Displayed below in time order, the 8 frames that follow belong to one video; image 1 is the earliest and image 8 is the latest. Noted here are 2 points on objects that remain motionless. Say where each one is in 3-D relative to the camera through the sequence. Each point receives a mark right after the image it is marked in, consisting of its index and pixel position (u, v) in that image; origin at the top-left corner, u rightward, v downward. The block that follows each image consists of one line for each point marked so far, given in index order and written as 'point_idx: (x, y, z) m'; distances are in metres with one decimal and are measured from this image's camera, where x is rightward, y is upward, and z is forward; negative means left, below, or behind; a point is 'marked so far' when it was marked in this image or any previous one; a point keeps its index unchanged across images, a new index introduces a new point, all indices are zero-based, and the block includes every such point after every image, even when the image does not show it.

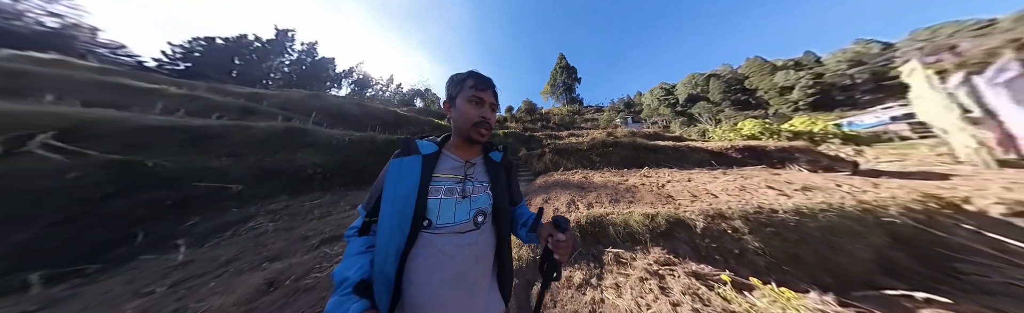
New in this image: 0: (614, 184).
0: (+3.2, -0.9, +4.5) m
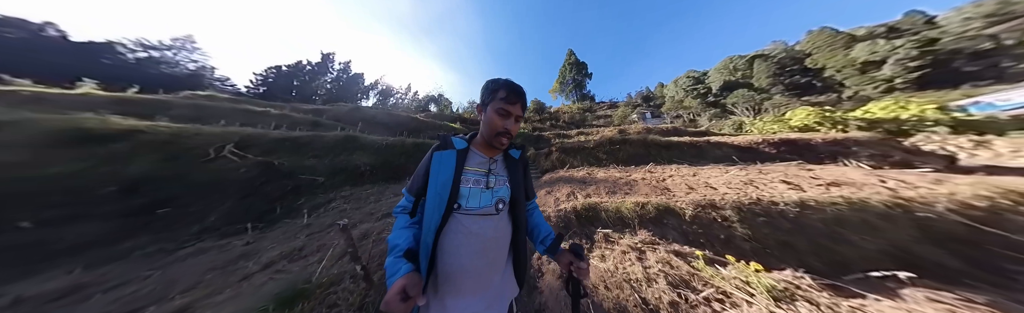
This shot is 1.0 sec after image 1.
0: (+3.5, -0.8, +4.7) m
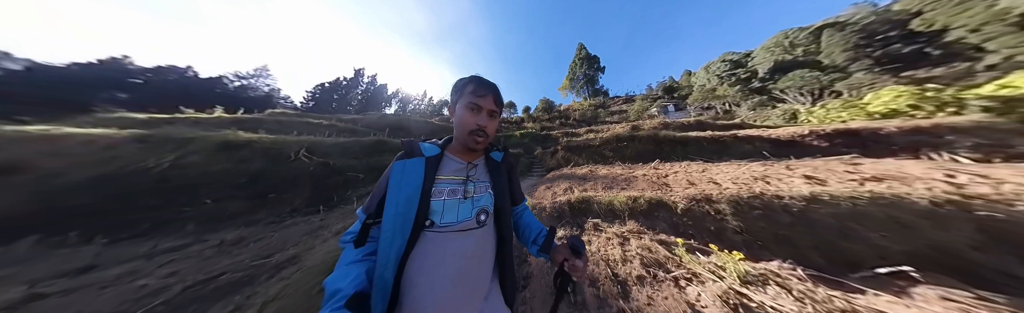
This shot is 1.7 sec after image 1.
0: (+3.6, -0.7, +4.8) m
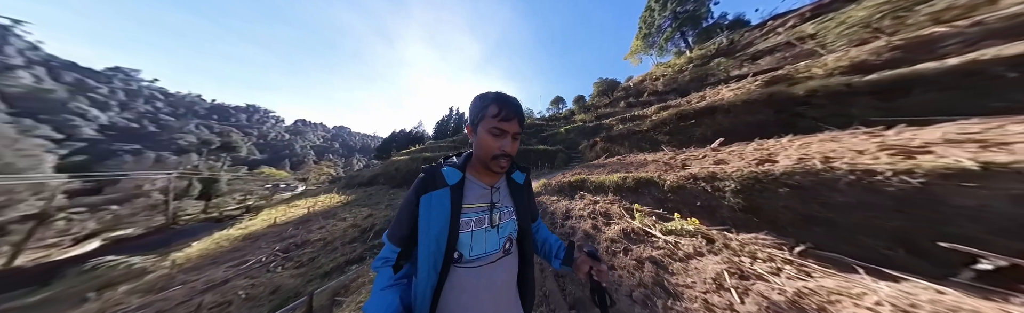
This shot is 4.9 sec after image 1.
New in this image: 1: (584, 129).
0: (+4.7, -0.2, +4.8) m
1: (+6.7, +2.6, +12.2) m
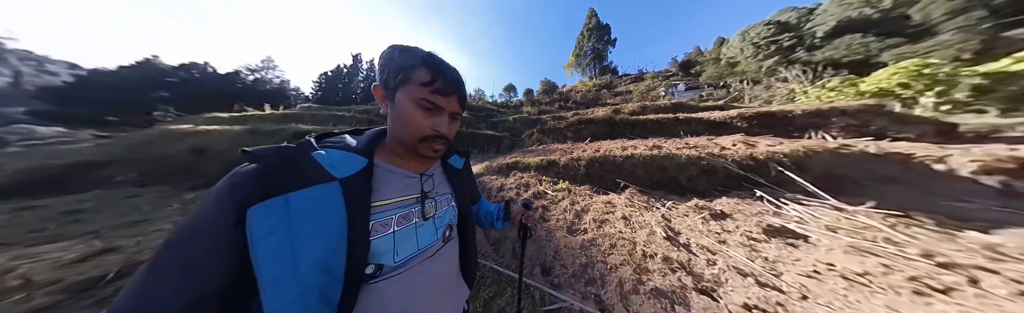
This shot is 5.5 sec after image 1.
0: (+2.0, +0.4, +6.8) m
1: (+0.9, +4.1, +14.0) m
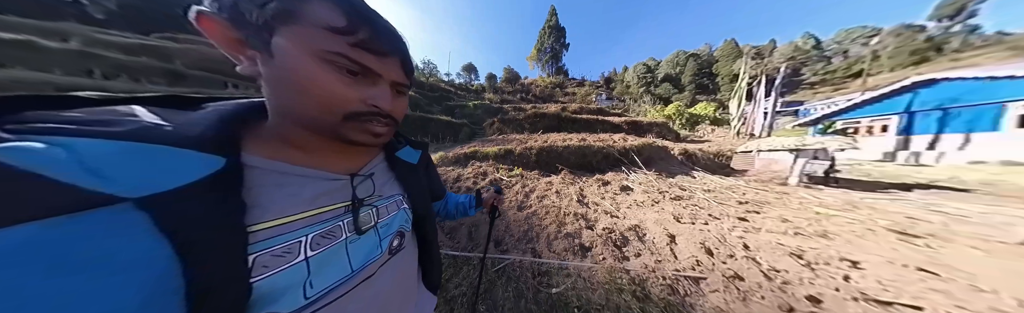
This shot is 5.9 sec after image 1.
0: (-0.2, +1.0, +7.1) m
1: (-3.2, +5.4, +13.3) m
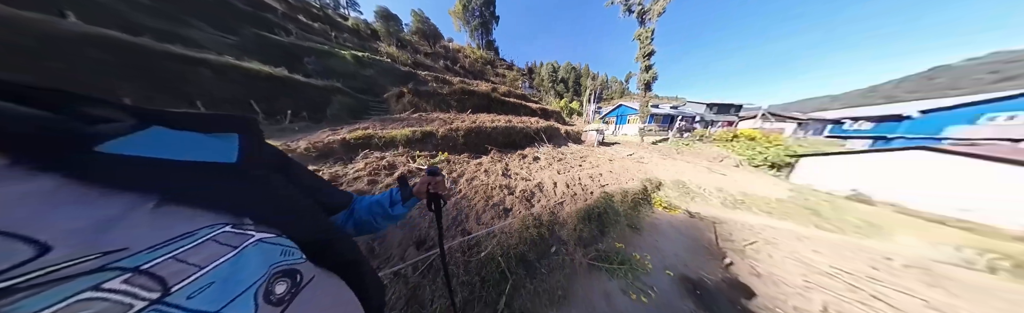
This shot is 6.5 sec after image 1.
0: (-3.6, +2.0, +6.0) m
1: (-9.2, +6.9, +9.3) m
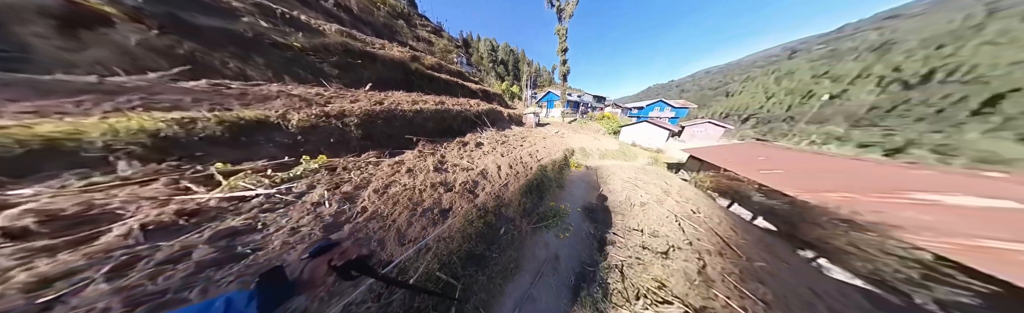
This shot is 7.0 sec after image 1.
0: (-5.8, +2.1, +3.8) m
1: (-12.5, +6.7, +4.1) m
